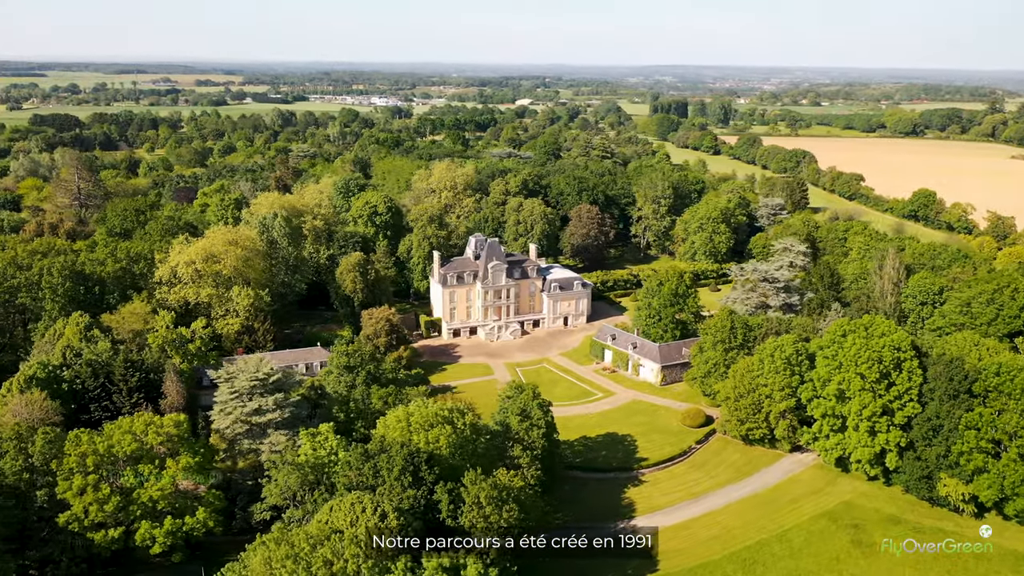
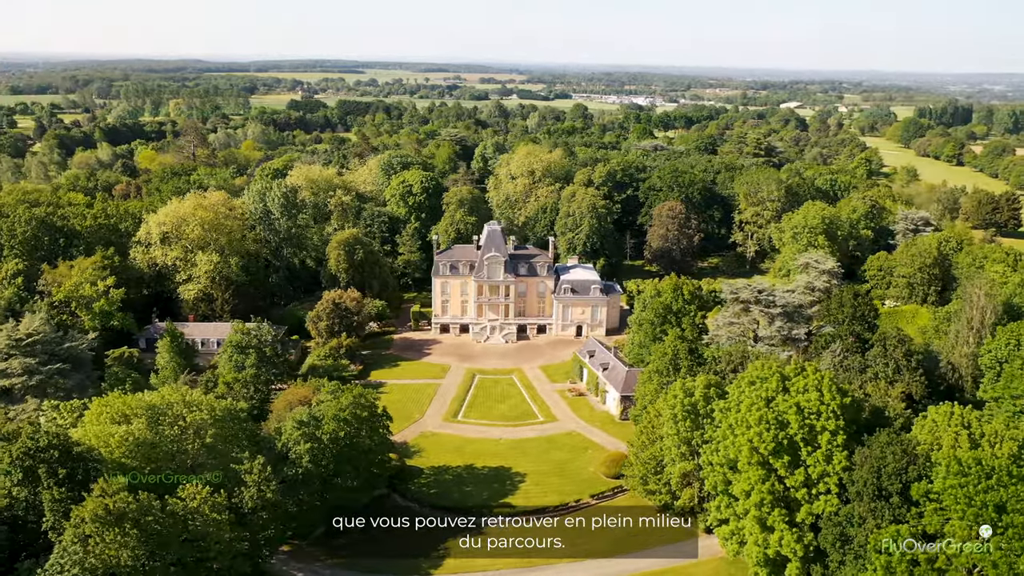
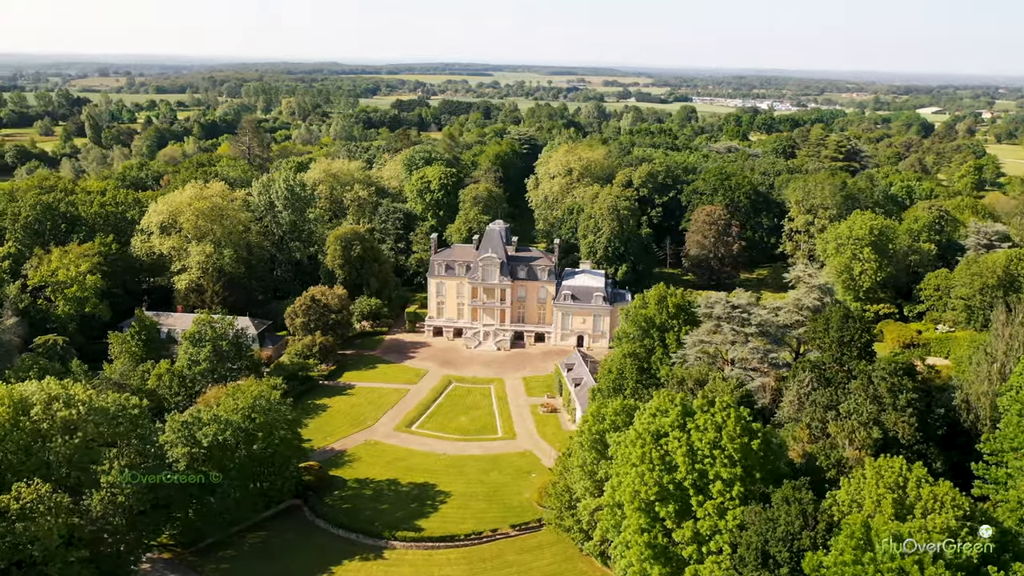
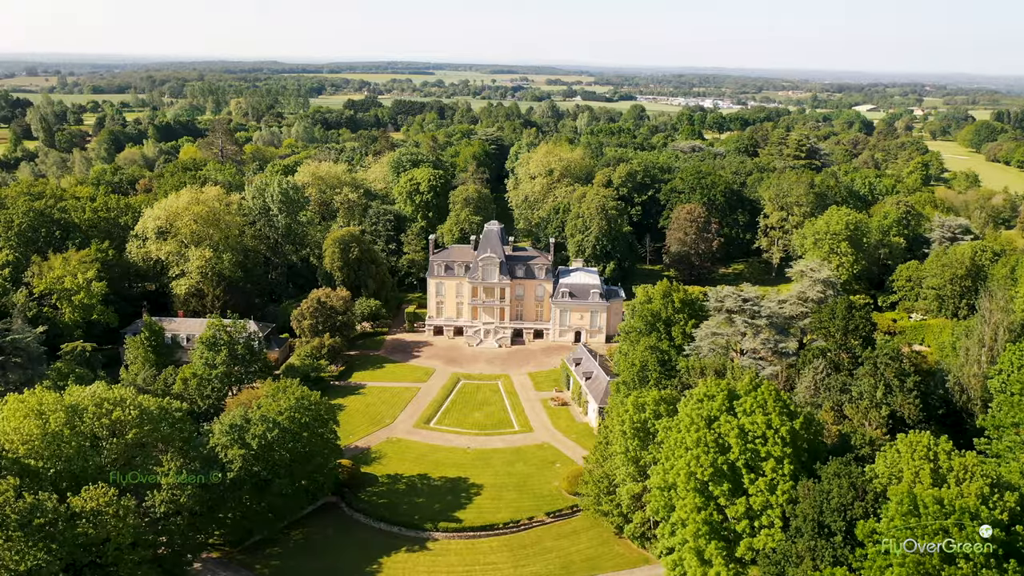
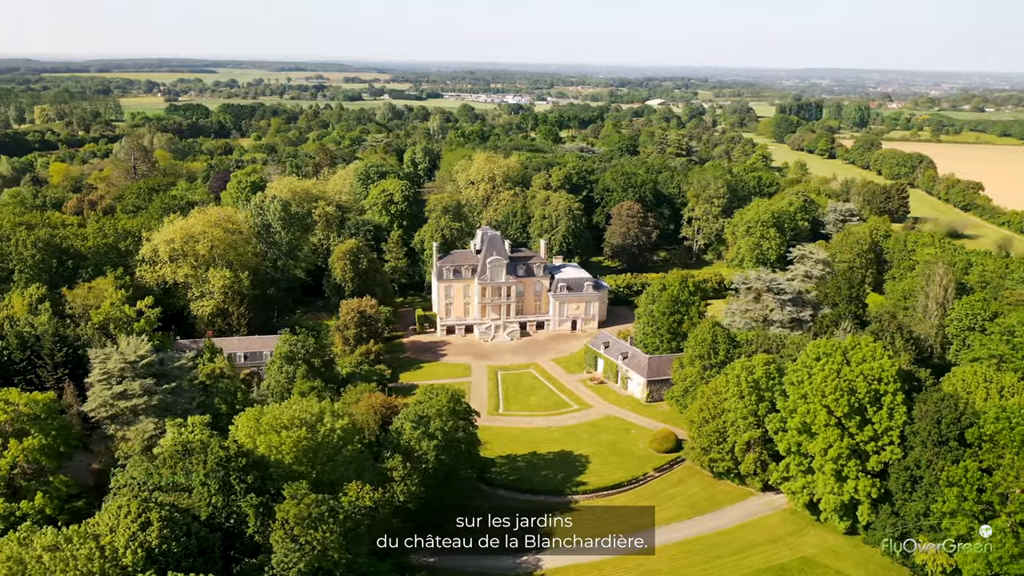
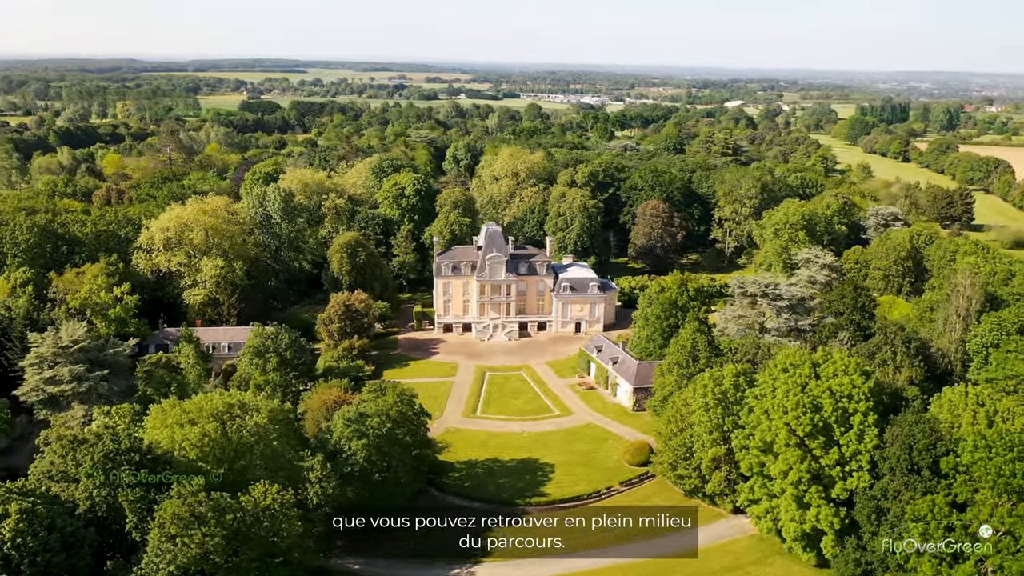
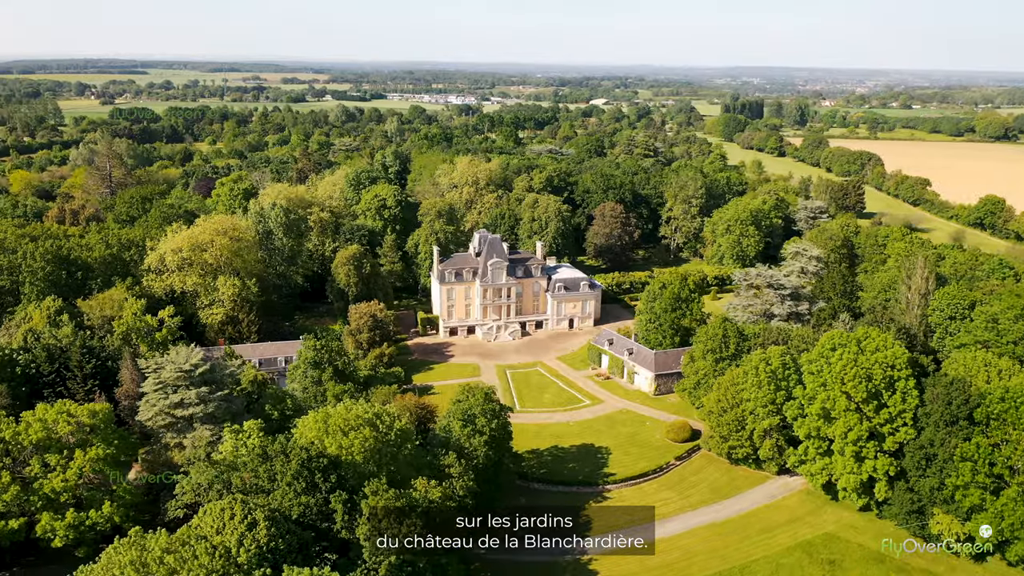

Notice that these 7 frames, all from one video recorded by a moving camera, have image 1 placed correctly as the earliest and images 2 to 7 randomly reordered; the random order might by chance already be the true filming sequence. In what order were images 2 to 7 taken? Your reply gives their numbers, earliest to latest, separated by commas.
7, 5, 6, 2, 4, 3
